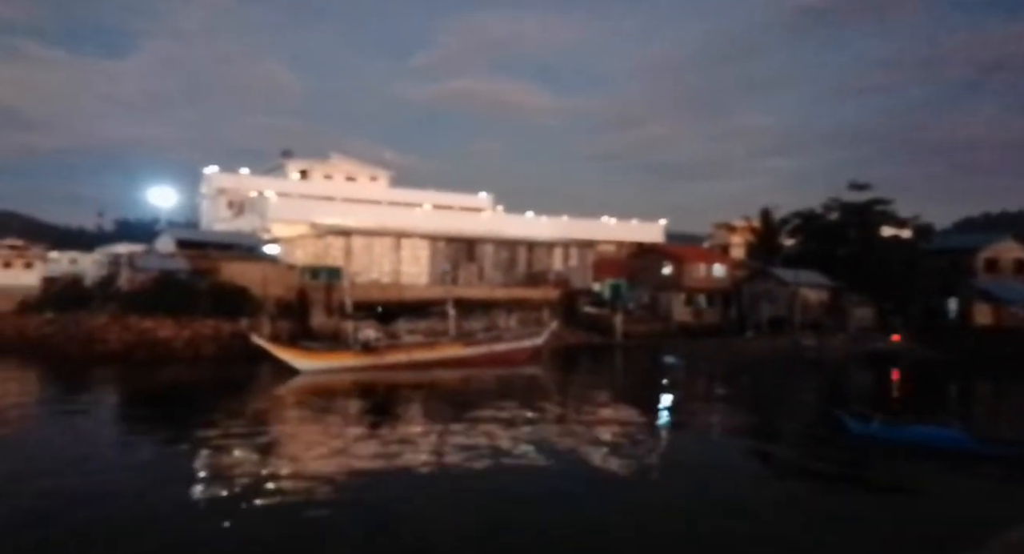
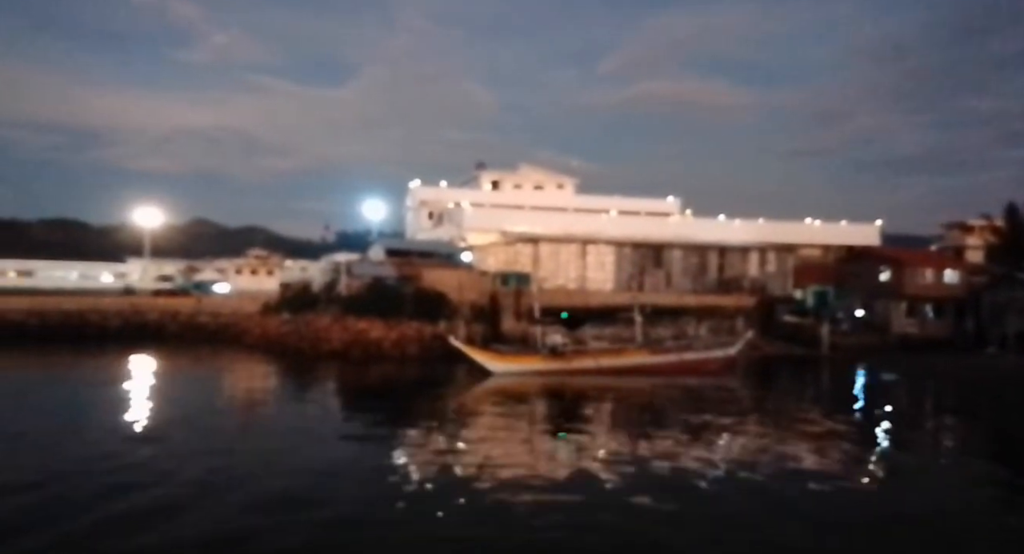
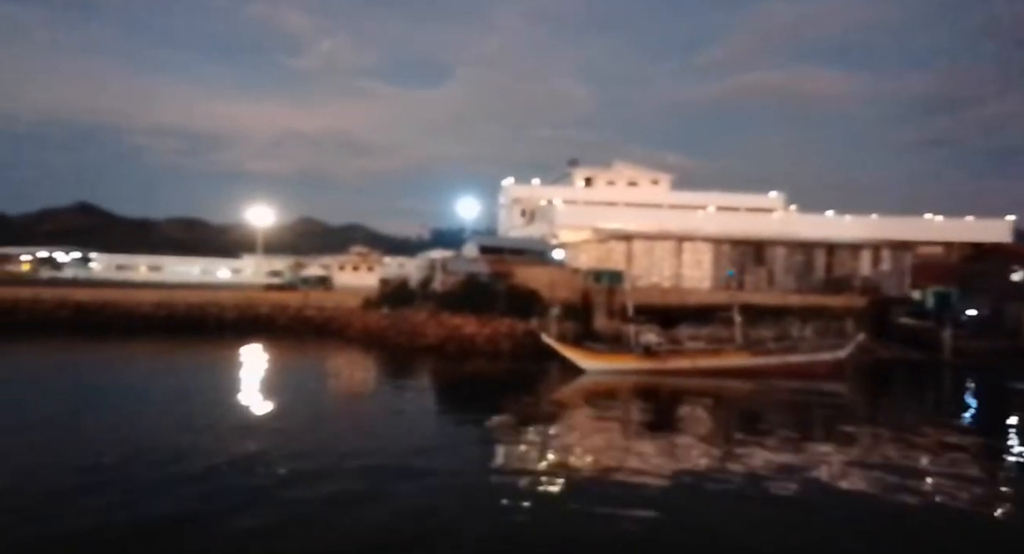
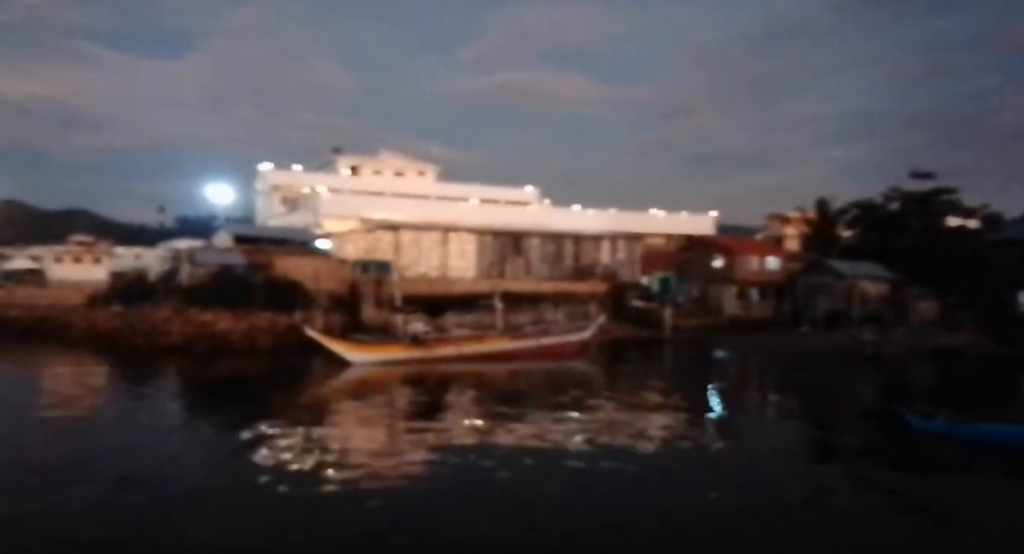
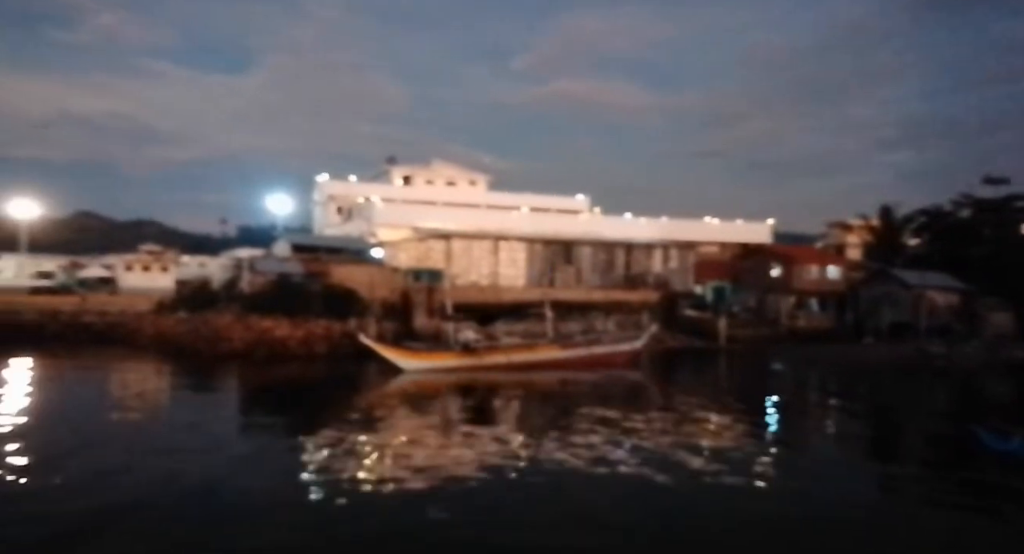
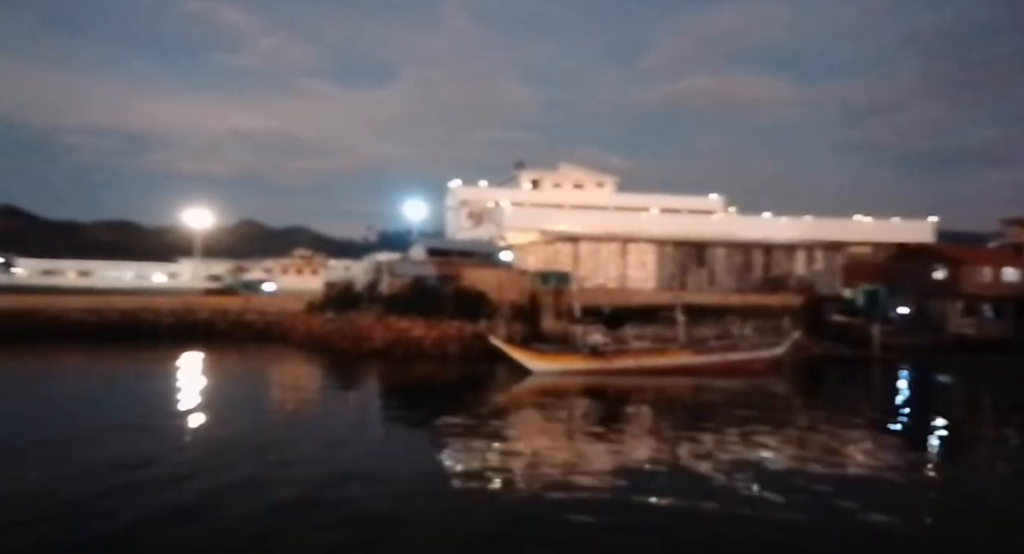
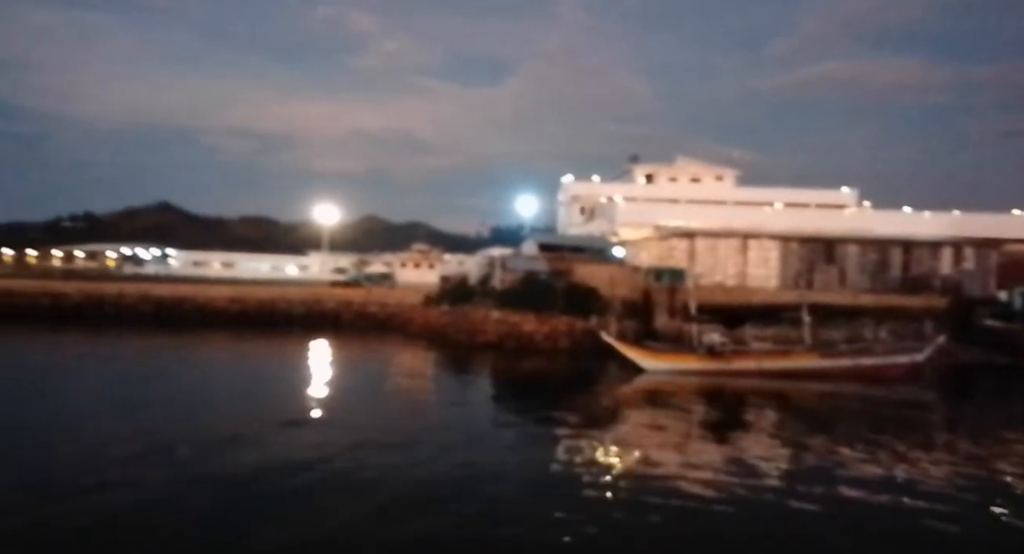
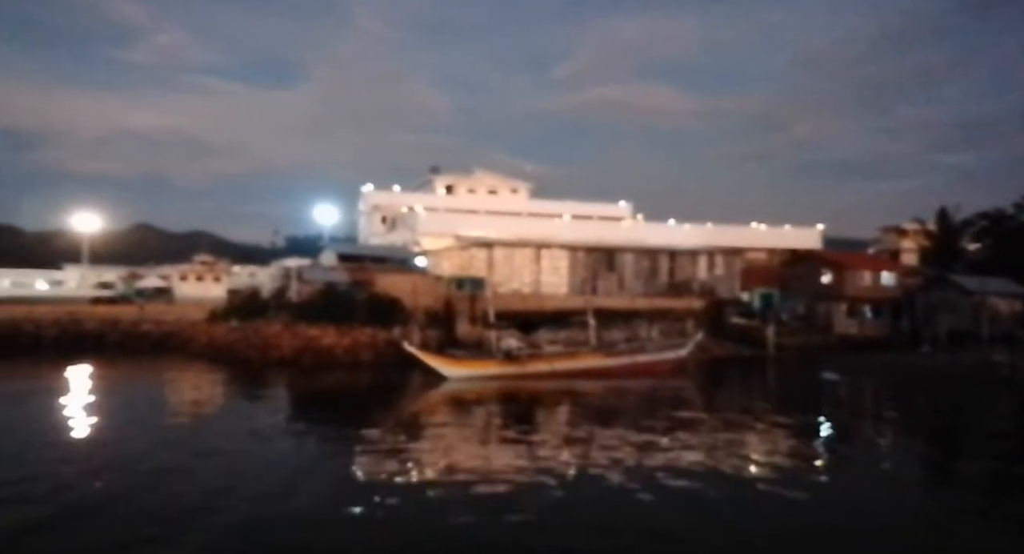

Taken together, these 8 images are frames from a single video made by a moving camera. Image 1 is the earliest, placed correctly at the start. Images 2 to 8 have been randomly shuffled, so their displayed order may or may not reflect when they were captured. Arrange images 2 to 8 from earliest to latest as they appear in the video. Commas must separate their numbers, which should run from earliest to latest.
4, 5, 8, 2, 6, 3, 7
